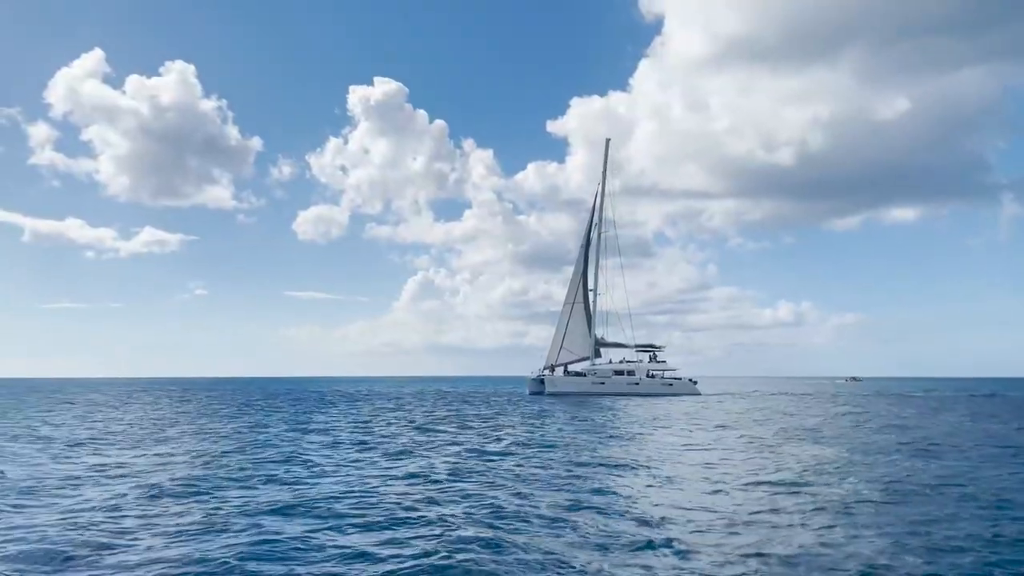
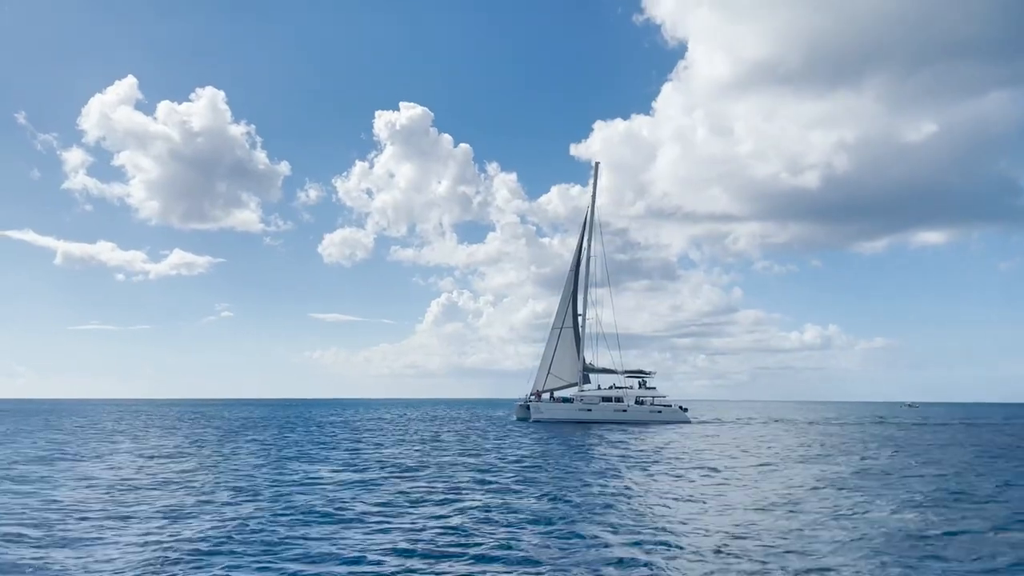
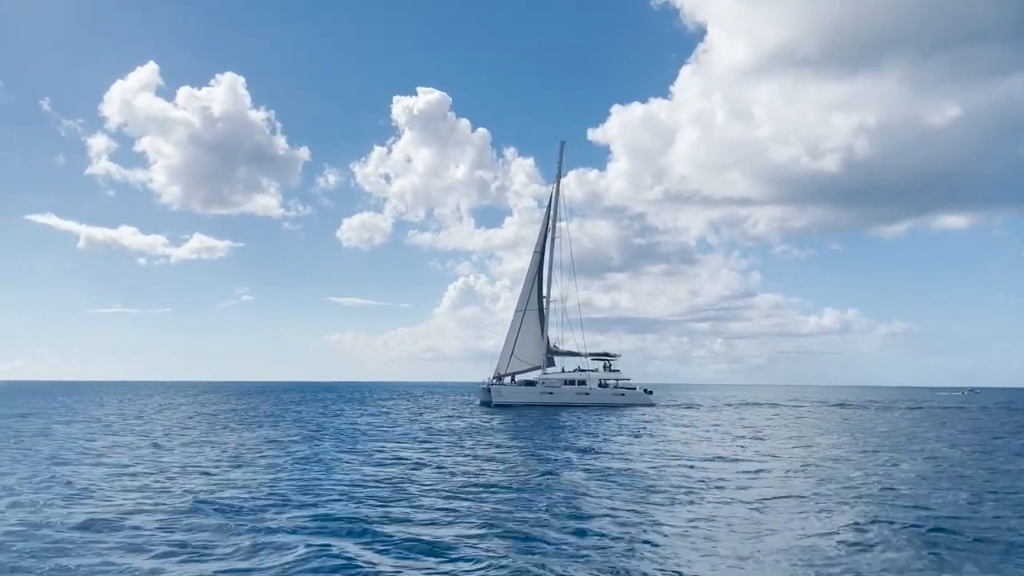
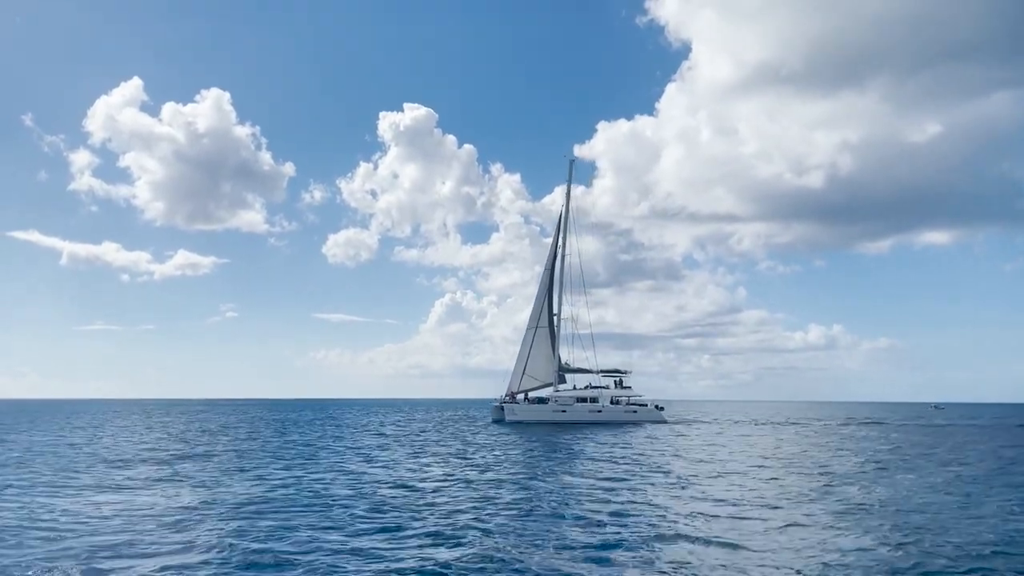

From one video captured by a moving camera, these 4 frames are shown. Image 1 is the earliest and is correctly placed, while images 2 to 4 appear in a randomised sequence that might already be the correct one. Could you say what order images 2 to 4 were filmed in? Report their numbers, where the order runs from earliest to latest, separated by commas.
2, 4, 3
